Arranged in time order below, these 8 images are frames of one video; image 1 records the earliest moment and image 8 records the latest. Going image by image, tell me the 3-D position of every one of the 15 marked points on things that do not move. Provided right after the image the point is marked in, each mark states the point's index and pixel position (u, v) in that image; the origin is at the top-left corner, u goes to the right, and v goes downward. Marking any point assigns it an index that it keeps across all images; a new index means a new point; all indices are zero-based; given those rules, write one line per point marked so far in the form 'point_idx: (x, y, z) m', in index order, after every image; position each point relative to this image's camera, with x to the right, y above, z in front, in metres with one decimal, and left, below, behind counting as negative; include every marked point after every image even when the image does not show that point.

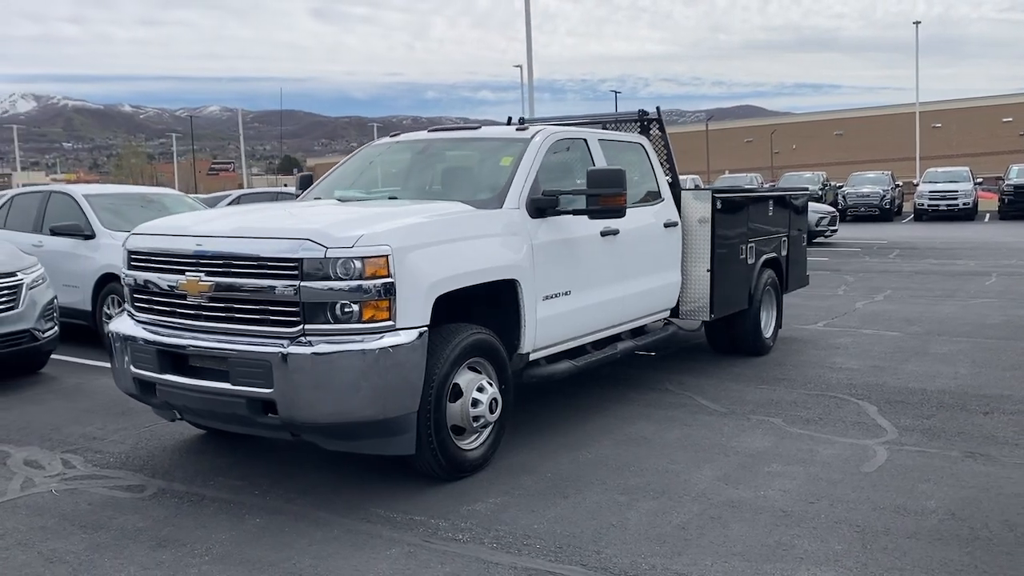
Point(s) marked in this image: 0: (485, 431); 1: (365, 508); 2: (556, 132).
0: (-0.2, -0.9, +5.7) m
1: (-0.8, -1.3, +5.0) m
2: (+0.3, +1.2, +7.0) m
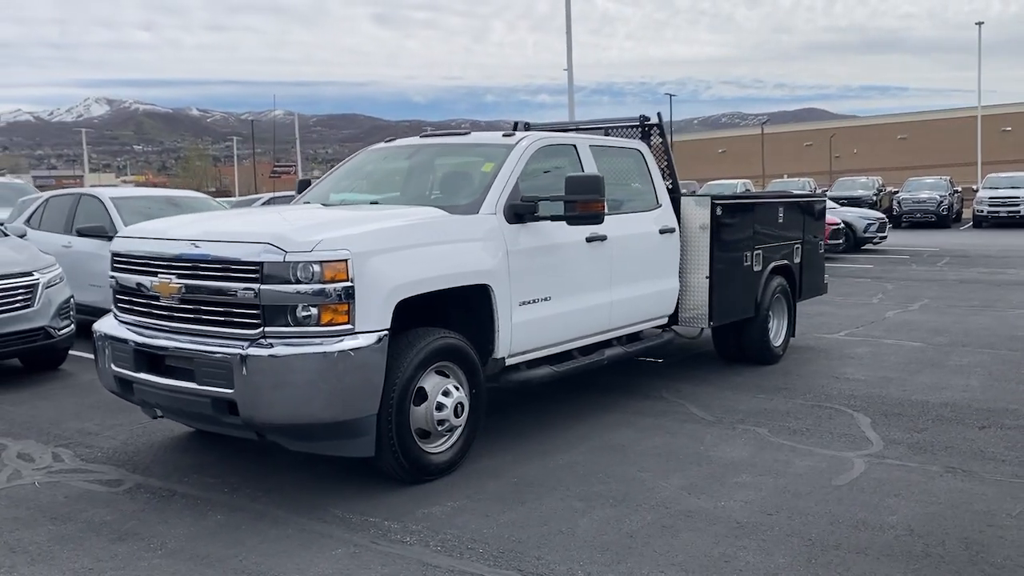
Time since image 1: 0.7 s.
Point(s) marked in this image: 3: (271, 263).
0: (-0.4, -0.9, +5.7) m
1: (-1.1, -1.3, +5.1) m
2: (+0.2, +1.2, +7.0) m
3: (-1.3, +0.1, +5.0) m
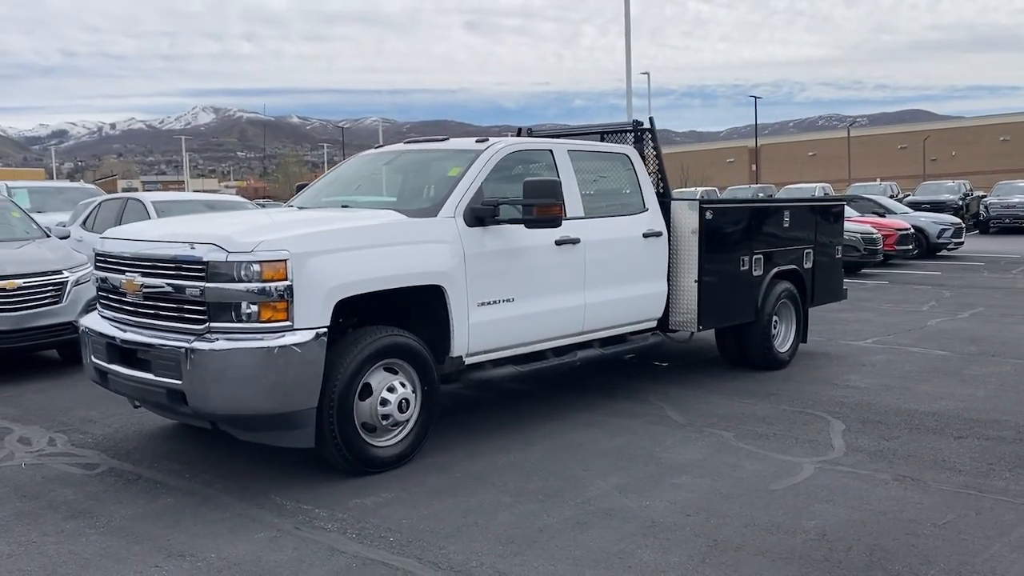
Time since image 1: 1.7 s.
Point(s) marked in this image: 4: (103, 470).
0: (-0.8, -0.9, +5.9) m
1: (-1.5, -1.3, +5.4) m
2: (0.0, +1.2, +7.2) m
3: (-1.8, +0.2, +5.3) m
4: (-2.8, -1.2, +6.1) m
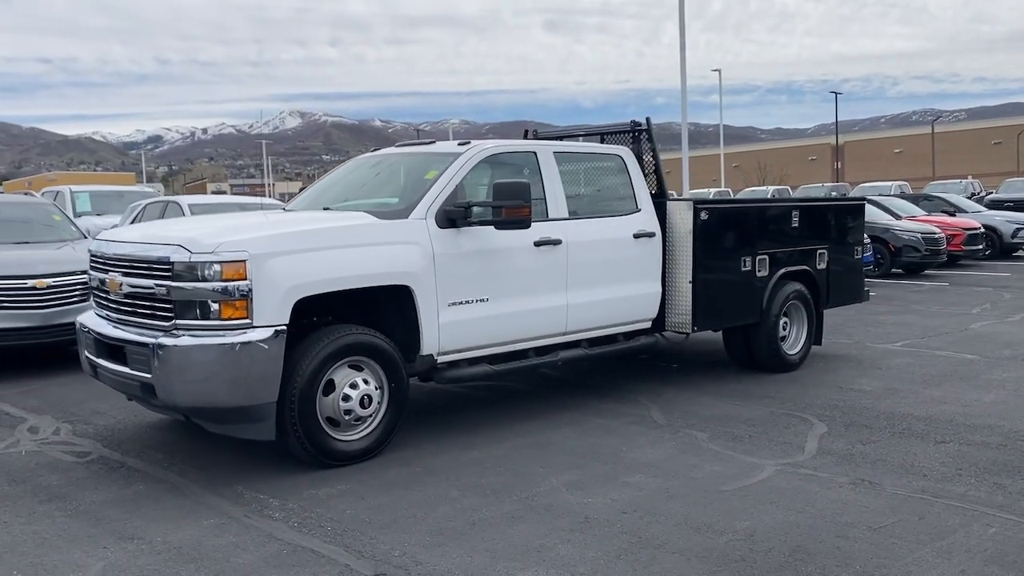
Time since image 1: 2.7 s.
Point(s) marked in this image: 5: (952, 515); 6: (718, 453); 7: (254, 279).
0: (-1.0, -0.9, +6.1) m
1: (-1.8, -1.3, +5.7) m
2: (-0.1, +1.2, +7.3) m
3: (-2.1, +0.2, +5.6) m
4: (-3.0, -1.2, +6.4) m
5: (+2.4, -1.3, +5.0) m
6: (+1.5, -1.2, +6.3) m
7: (-1.6, +0.1, +5.6) m
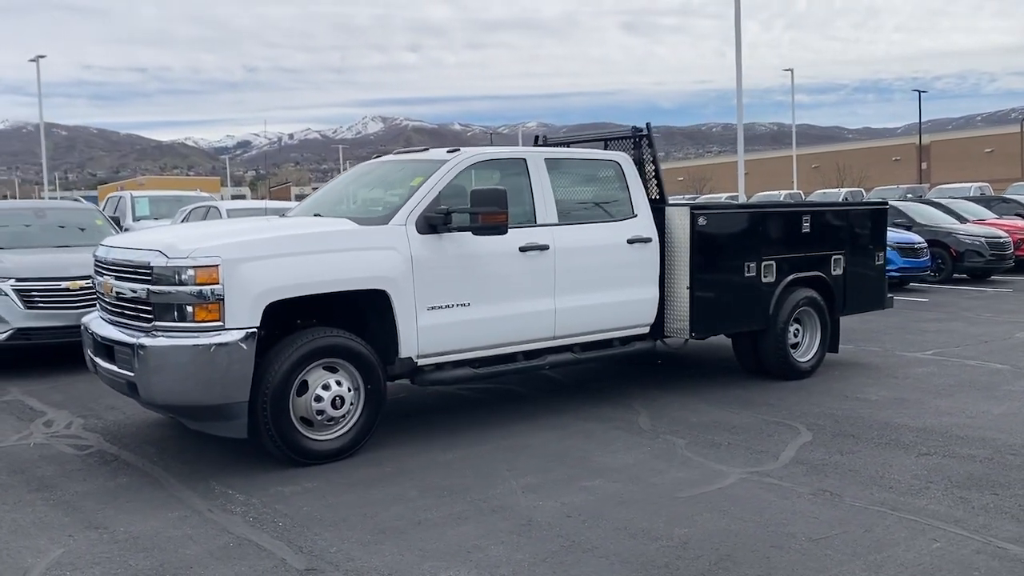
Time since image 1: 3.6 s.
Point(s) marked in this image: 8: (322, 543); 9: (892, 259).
0: (-1.2, -1.0, +6.3) m
1: (-2.1, -1.3, +6.0) m
2: (-0.2, +1.1, +7.4) m
3: (-2.3, +0.1, +5.9) m
4: (-3.2, -1.2, +6.8) m
5: (+2.1, -1.3, +4.9) m
6: (+1.2, -1.2, +6.3) m
7: (-1.9, 0.0, +5.8) m
8: (-1.0, -1.4, +4.8) m
9: (+8.3, +0.6, +19.4) m
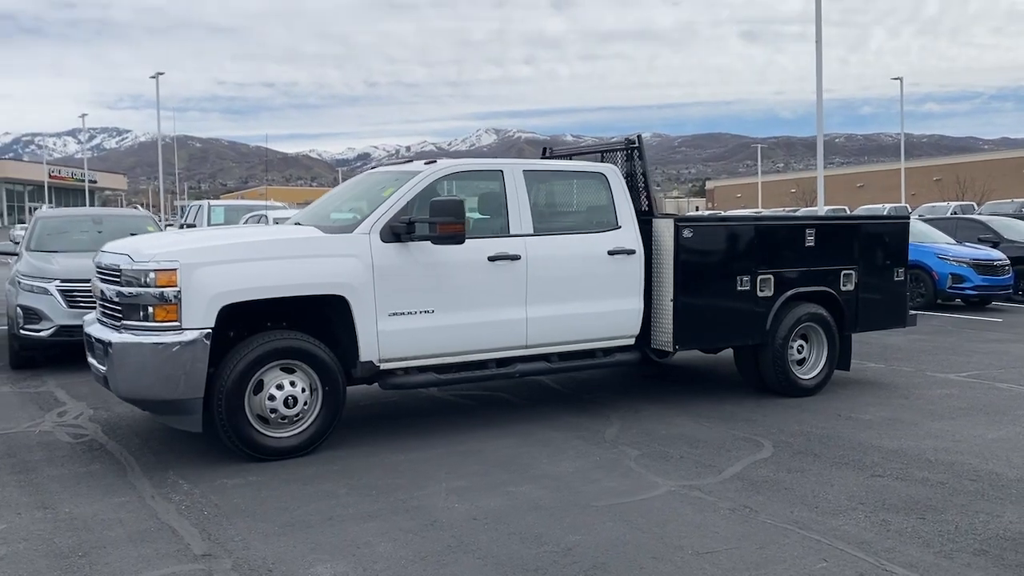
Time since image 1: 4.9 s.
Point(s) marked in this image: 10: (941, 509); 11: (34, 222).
0: (-1.6, -1.0, +6.7) m
1: (-2.5, -1.3, +6.4) m
2: (-0.5, +1.0, +7.6) m
3: (-2.7, +0.1, +6.4) m
4: (-3.5, -1.2, +7.4) m
5: (+1.5, -1.4, +4.8) m
6: (+0.8, -1.3, +6.3) m
7: (-2.3, 0.0, +6.2) m
8: (-1.6, -1.4, +5.1) m
9: (+9.5, +0.2, +18.5) m
10: (+2.6, -1.3, +5.4) m
11: (-6.7, +0.9, +12.5) m
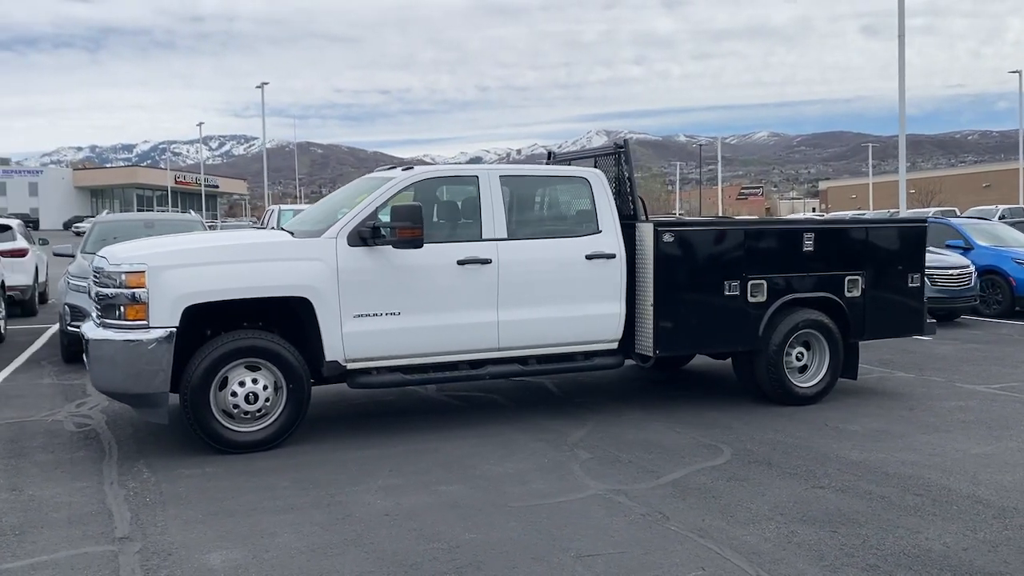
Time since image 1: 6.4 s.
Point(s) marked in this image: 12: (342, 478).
0: (-2.0, -1.0, +7.0) m
1: (-2.9, -1.3, +6.8) m
2: (-0.7, +1.0, +7.8) m
3: (-3.1, +0.1, +6.8) m
4: (-3.8, -1.2, +7.9) m
5: (+0.9, -1.4, +4.8) m
6: (+0.4, -1.3, +6.4) m
7: (-2.7, 0.0, +6.7) m
8: (-2.2, -1.4, +5.5) m
9: (+10.5, +0.1, +17.4) m
10: (+2.1, -1.4, +5.3) m
11: (-6.3, +0.9, +13.4) m
12: (-1.2, -1.3, +6.3) m
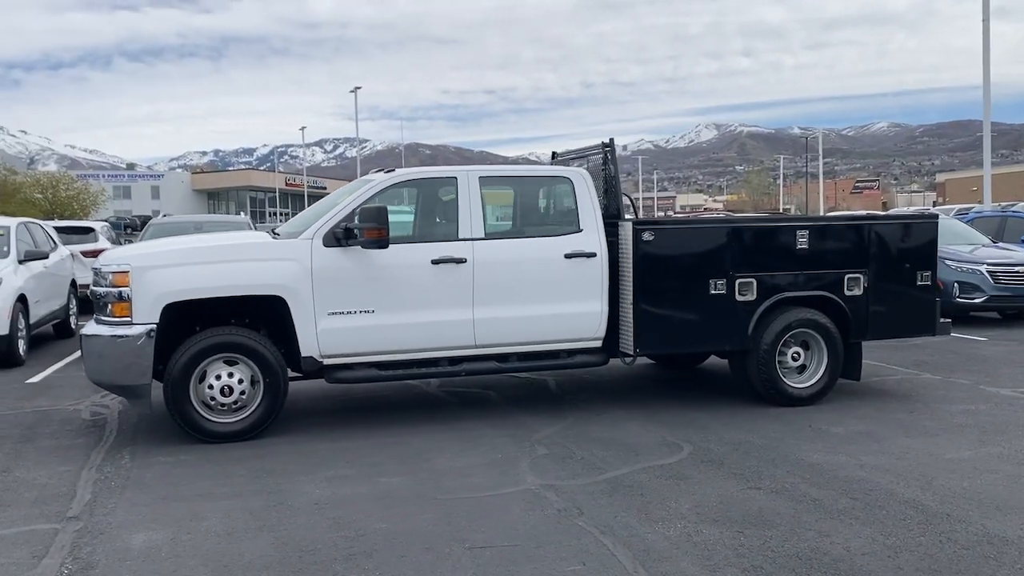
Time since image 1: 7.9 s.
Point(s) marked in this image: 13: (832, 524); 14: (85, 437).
0: (-2.3, -1.0, +7.4) m
1: (-3.2, -1.3, +7.3) m
2: (-0.9, +1.0, +8.1) m
3: (-3.4, +0.1, +7.4) m
4: (-4.0, -1.2, +8.5) m
5: (+0.3, -1.4, +4.8) m
6: (0.0, -1.3, +6.5) m
7: (-3.0, 0.0, +7.2) m
8: (-2.6, -1.4, +5.9) m
9: (+11.3, +0.1, +16.3) m
10: (+1.5, -1.4, +5.2) m
11: (-5.8, +0.9, +14.3) m
12: (-1.6, -1.3, +6.6) m
13: (+1.9, -1.4, +5.2) m
14: (-3.7, -1.3, +7.8) m
